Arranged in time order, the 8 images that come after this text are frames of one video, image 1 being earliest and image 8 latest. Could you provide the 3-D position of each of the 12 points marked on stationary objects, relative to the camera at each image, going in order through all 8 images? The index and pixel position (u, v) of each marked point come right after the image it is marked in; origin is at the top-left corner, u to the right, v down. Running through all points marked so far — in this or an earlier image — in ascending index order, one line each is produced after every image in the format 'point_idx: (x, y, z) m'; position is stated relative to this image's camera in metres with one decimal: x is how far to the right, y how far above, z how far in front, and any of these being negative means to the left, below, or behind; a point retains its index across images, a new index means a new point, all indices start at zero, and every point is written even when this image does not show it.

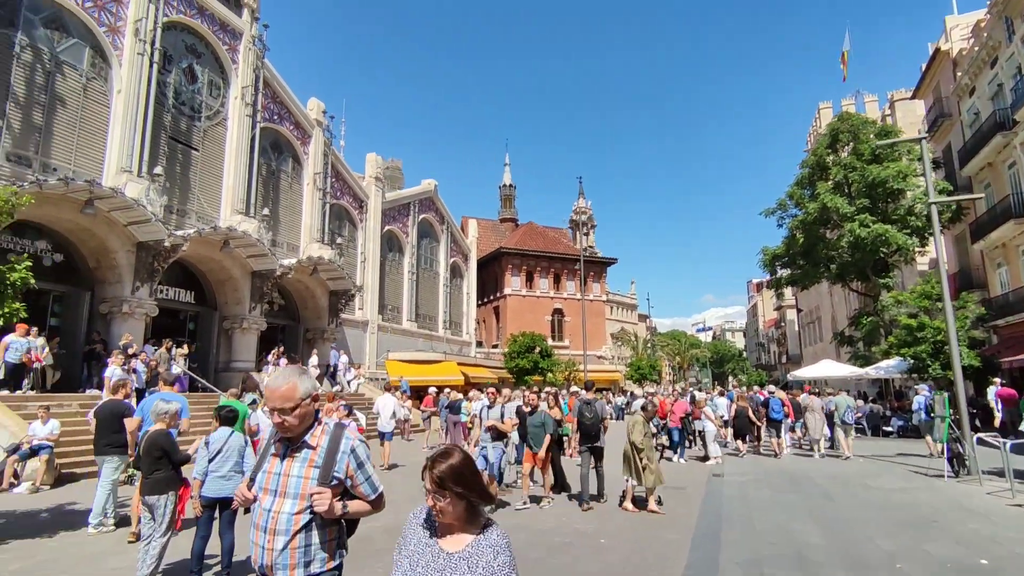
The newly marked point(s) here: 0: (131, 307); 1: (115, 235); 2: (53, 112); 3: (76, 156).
0: (-12.3, -0.6, +18.9) m
1: (-12.5, +1.7, +18.5) m
2: (-14.5, +5.6, +18.5) m
3: (-14.1, +4.2, +19.0) m
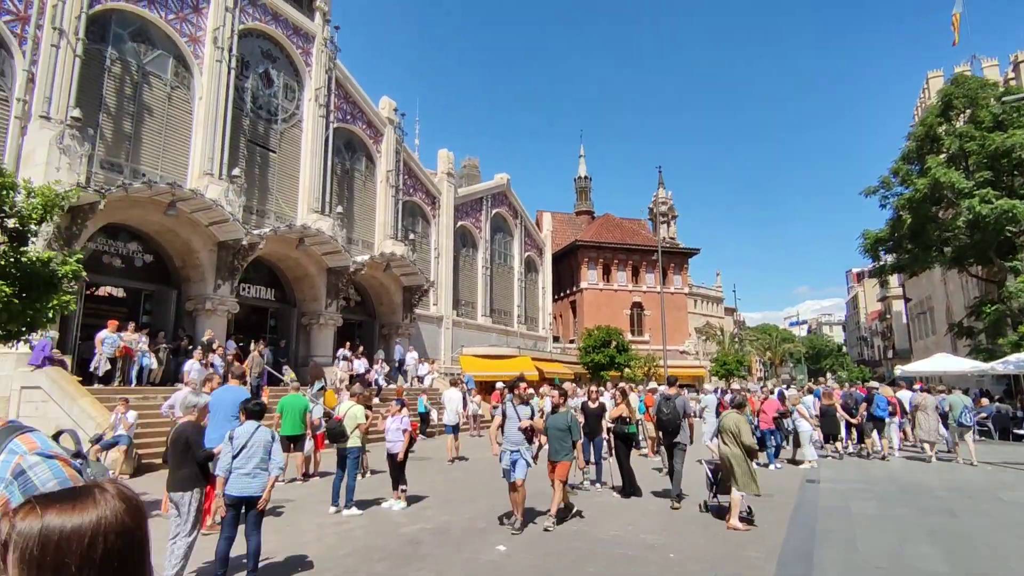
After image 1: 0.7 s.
0: (-10.0, -0.5, +19.6) m
1: (-10.3, +1.7, +19.3) m
2: (-12.3, +5.6, +19.6) m
3: (-11.9, +4.3, +20.0) m
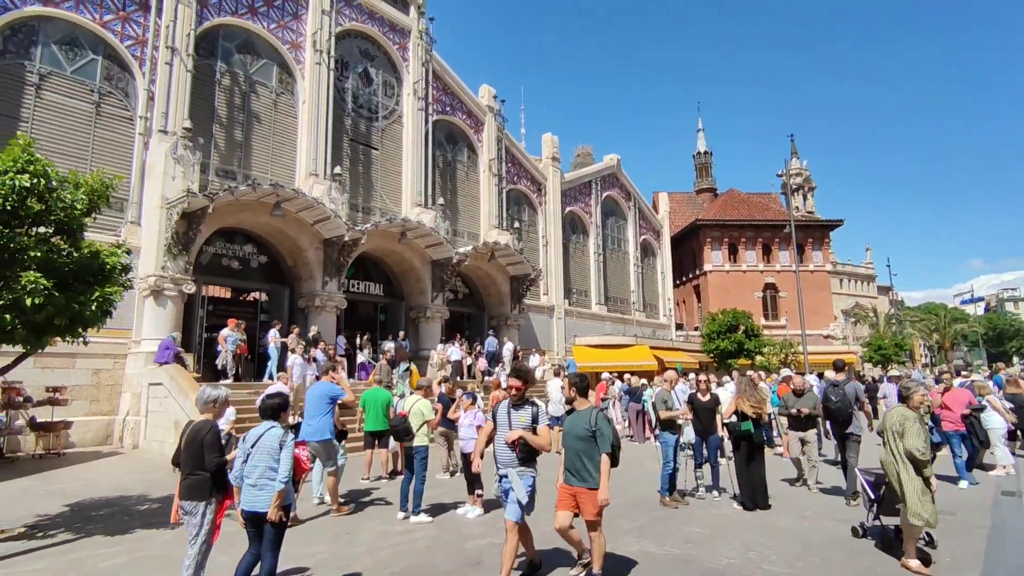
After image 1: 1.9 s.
0: (-6.5, -0.4, +20.1) m
1: (-7.0, +1.8, +19.8) m
2: (-9.1, +5.6, +20.4) m
3: (-8.5, +4.3, +20.7) m
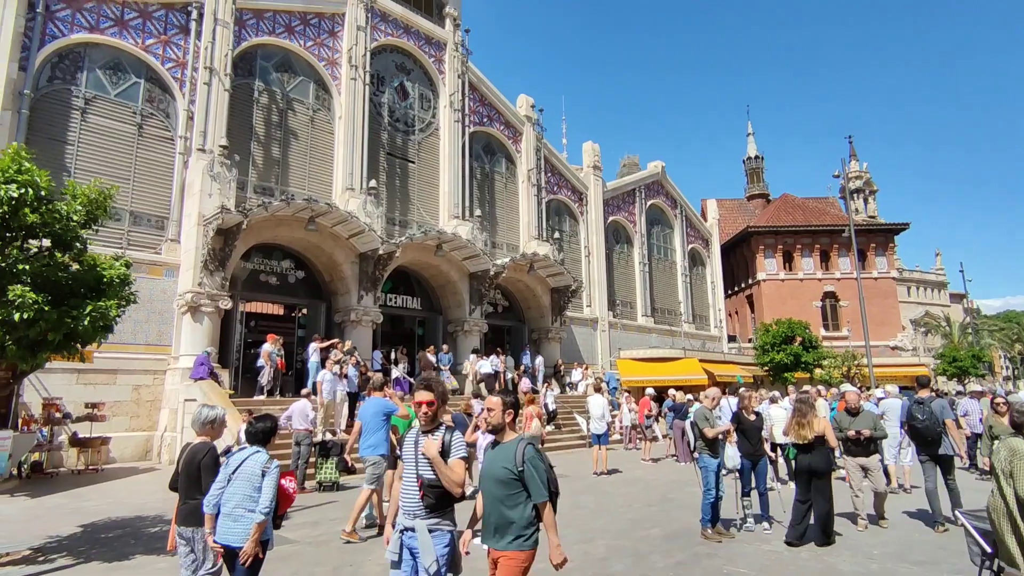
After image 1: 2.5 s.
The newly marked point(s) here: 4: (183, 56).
0: (-5.2, -0.9, +19.9) m
1: (-5.8, +1.3, +19.7) m
2: (-7.9, +5.1, +20.6) m
3: (-7.2, +3.8, +20.8) m
4: (-10.4, +7.3, +18.4) m
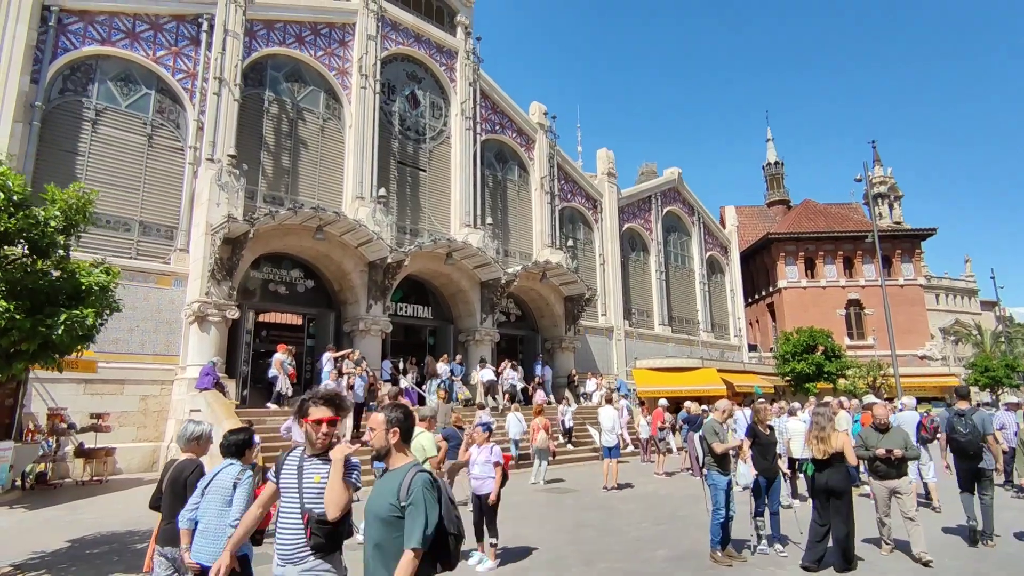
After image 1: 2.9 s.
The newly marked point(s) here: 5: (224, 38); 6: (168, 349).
0: (-4.9, -1.2, +19.7) m
1: (-5.4, +1.0, +19.5) m
2: (-7.5, +4.7, +20.6) m
3: (-6.8, +3.4, +20.8) m
4: (-10.1, +7.0, +18.5) m
5: (-9.3, +8.1, +18.9) m
6: (-9.7, -1.7, +16.6) m
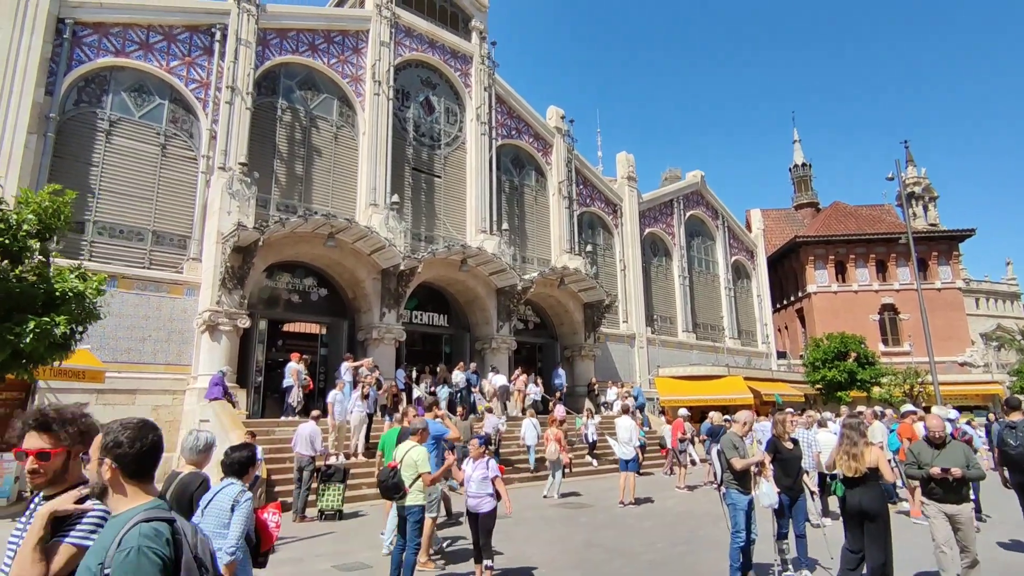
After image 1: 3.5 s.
0: (-4.3, -1.5, +19.4) m
1: (-4.9, +0.8, +19.3) m
2: (-7.0, +4.4, +20.5) m
3: (-6.3, +3.1, +20.6) m
4: (-9.7, +6.7, +18.6) m
5: (-8.9, +7.8, +18.9) m
6: (-9.3, -2.0, +16.5) m
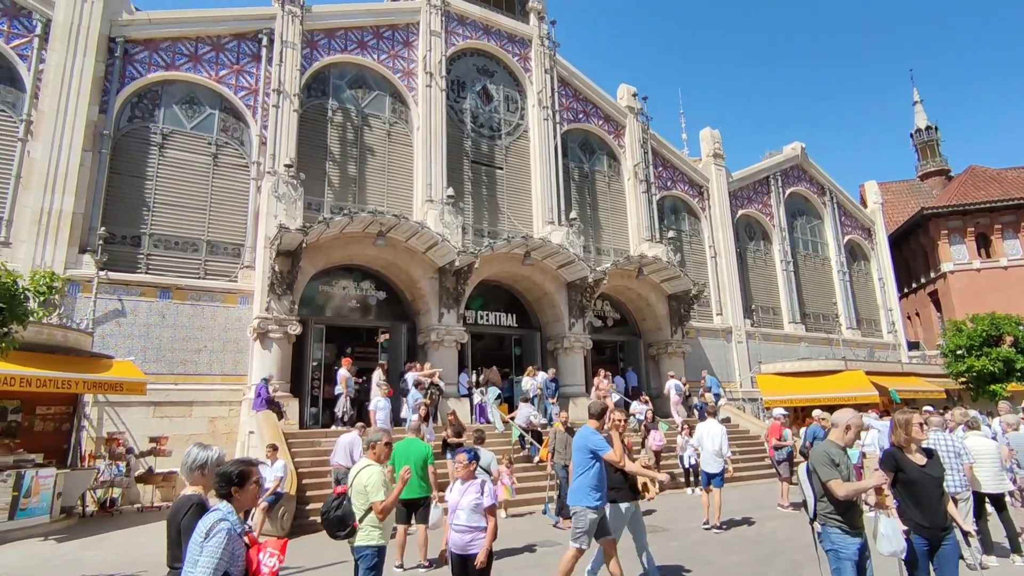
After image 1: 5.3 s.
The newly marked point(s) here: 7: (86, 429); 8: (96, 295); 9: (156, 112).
0: (-2.2, -1.5, +18.1) m
1: (-3.0, +0.7, +18.2) m
2: (-5.0, +4.3, +19.8) m
3: (-4.2, +3.0, +19.8) m
4: (-8.1, +6.4, +18.4) m
5: (-7.3, +7.5, +18.6) m
6: (-7.6, -2.2, +16.1) m
7: (-10.1, -3.4, +13.9) m
8: (-10.5, -0.2, +14.8) m
9: (-10.2, +5.1, +16.9) m
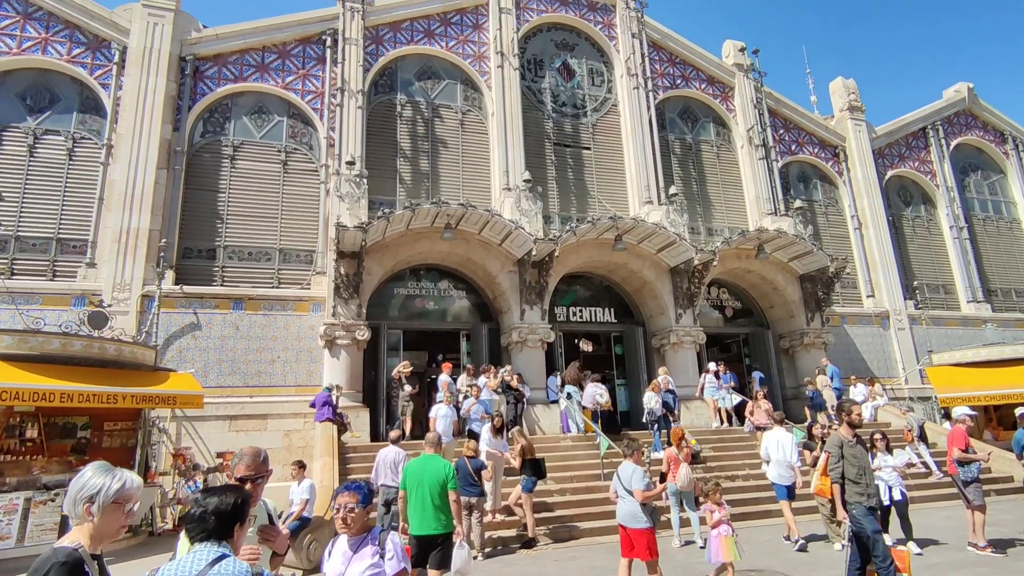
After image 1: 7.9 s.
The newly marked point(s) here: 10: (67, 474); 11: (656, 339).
0: (+0.3, -1.3, +16.2) m
1: (-0.5, +0.9, +16.5) m
2: (-2.4, +4.2, +18.5) m
3: (-1.6, +3.1, +18.4) m
4: (-5.8, +6.2, +17.9) m
5: (-5.1, +7.3, +18.0) m
6: (-5.3, -2.4, +15.4) m
7: (-8.2, -3.7, +13.8) m
8: (-8.5, -0.5, +14.8) m
9: (-8.2, +4.7, +16.9) m
10: (-8.2, -3.4, +10.8) m
11: (+4.5, -1.6, +18.2) m
